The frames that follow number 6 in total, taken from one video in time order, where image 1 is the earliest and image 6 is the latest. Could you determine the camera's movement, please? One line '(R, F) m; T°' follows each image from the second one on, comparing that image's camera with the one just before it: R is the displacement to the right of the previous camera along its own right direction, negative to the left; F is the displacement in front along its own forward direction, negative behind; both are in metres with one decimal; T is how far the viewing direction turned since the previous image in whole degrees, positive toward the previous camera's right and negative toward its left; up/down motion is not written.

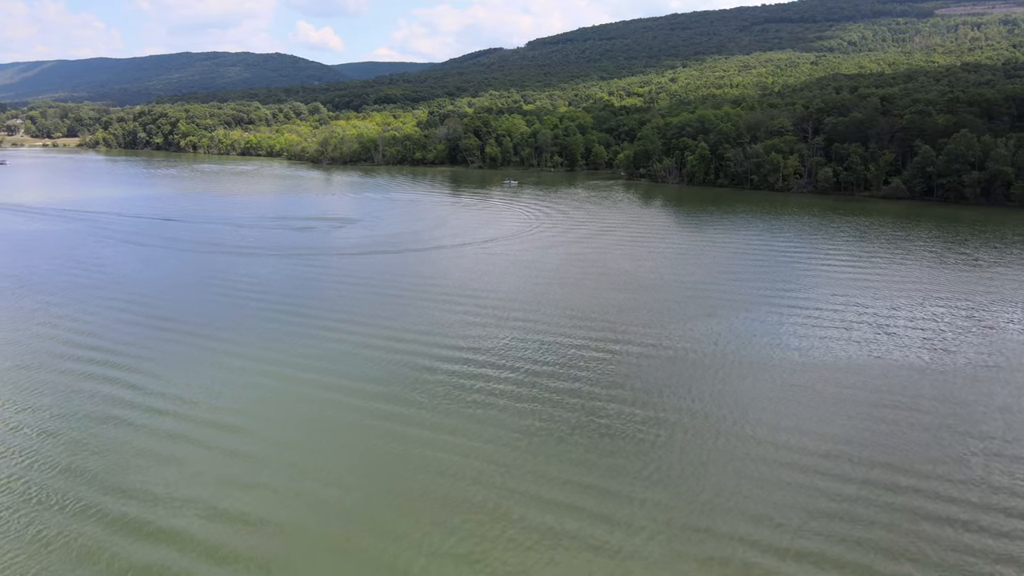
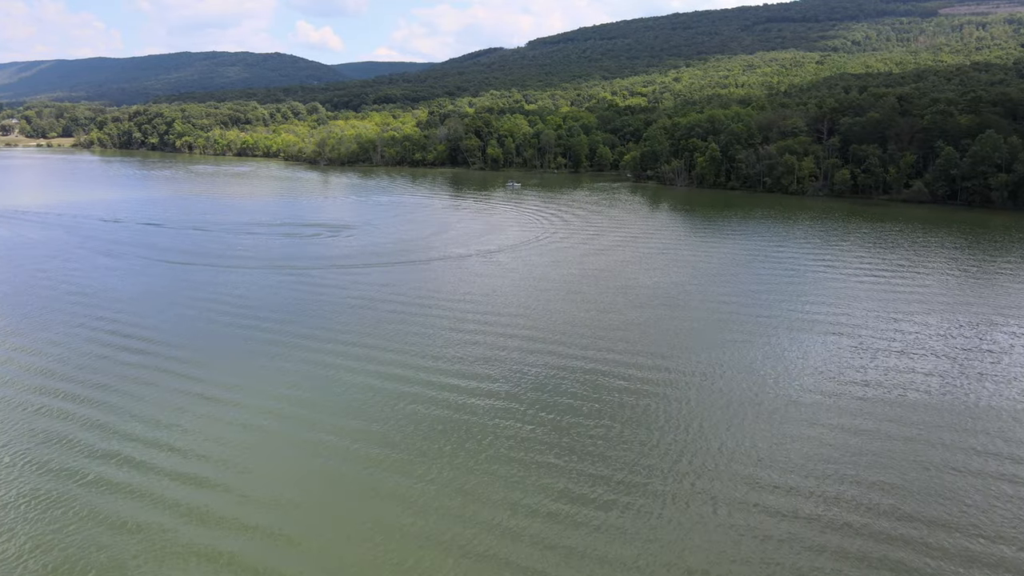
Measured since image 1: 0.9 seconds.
(-0.4, +2.7) m; 0°
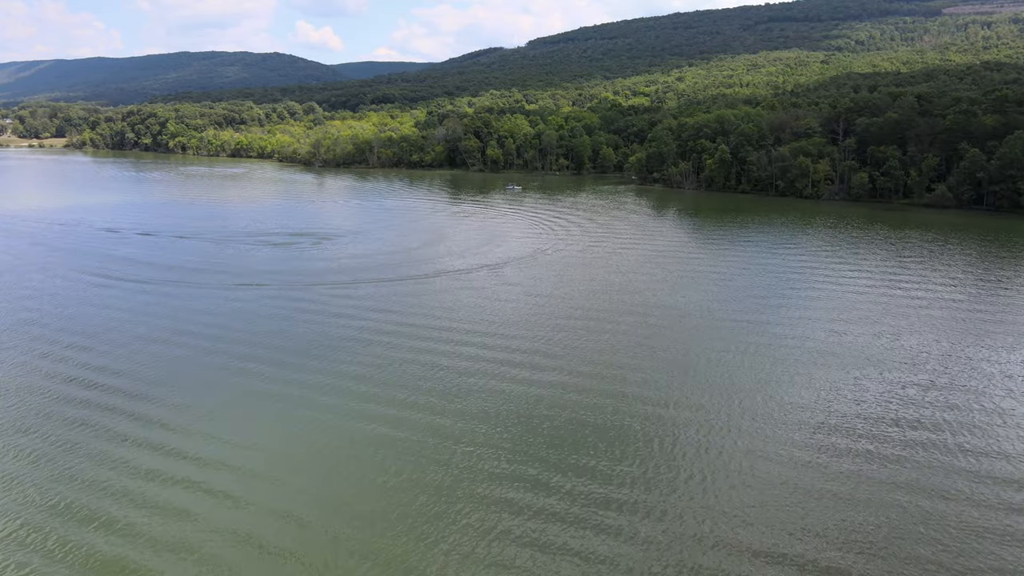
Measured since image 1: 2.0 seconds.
(-0.1, +3.1) m; 0°
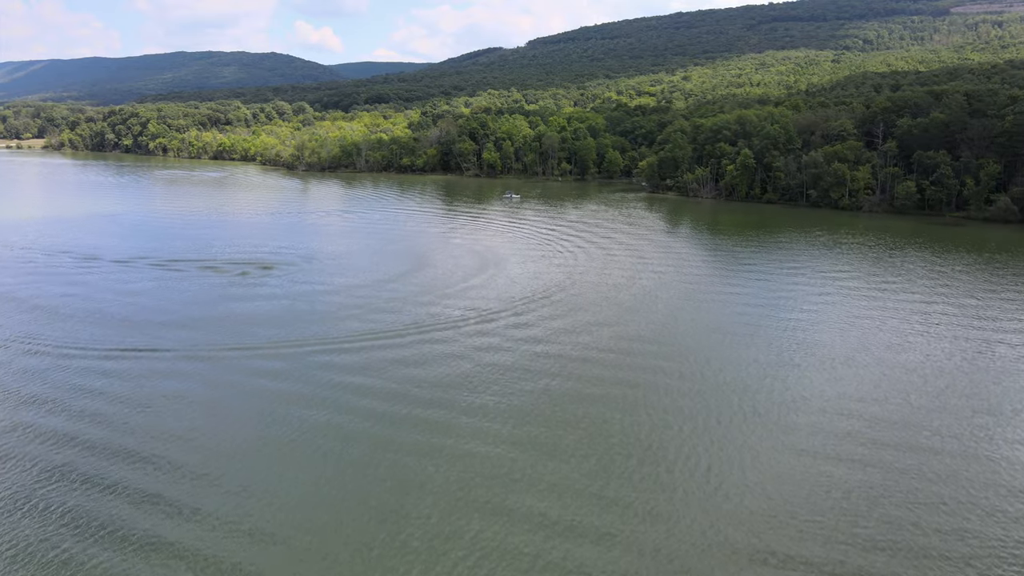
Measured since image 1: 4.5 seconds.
(+0.1, +7.4) m; 0°
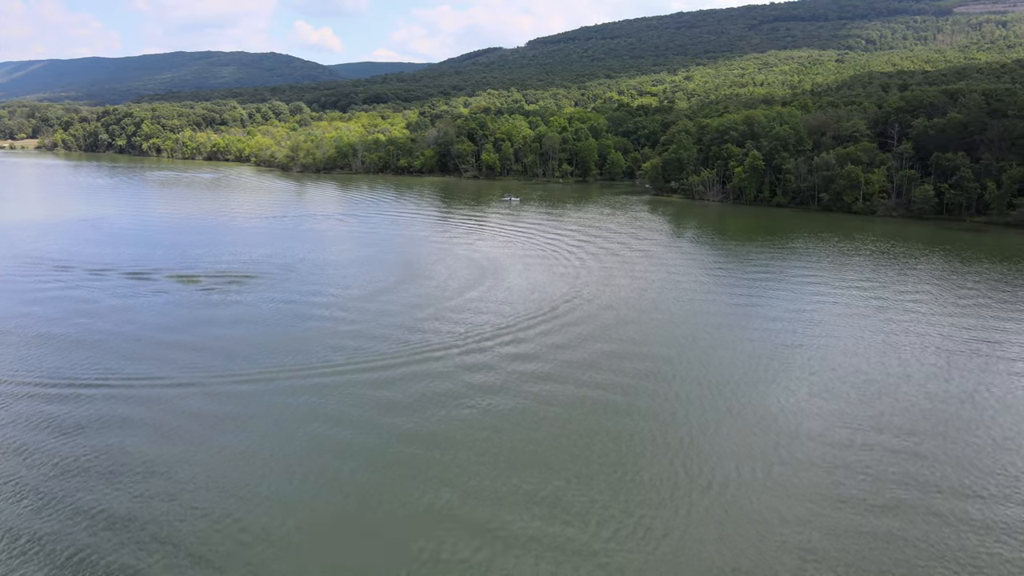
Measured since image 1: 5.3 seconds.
(0.0, +2.3) m; 0°
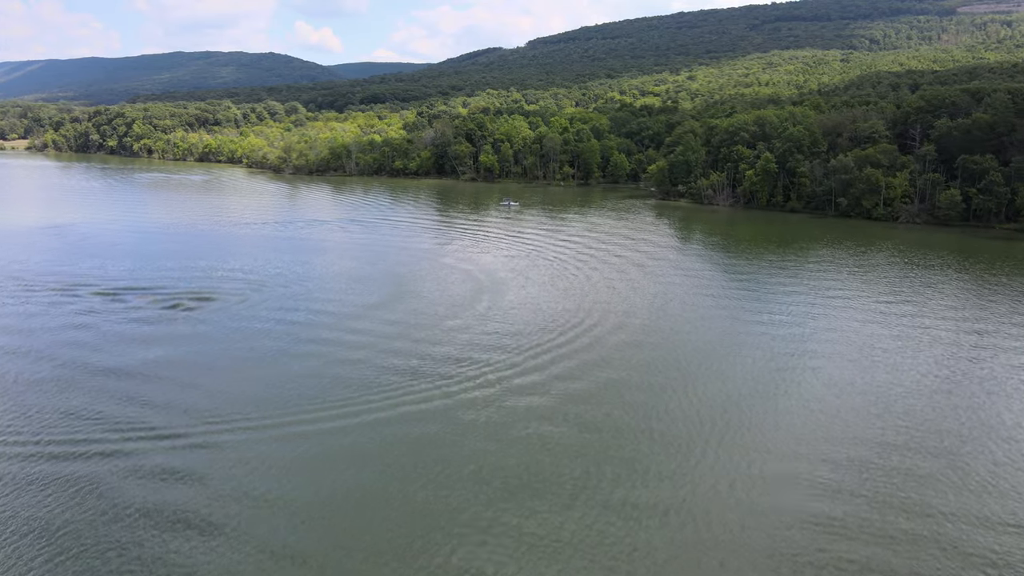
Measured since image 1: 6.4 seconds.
(0.0, +3.1) m; 0°
